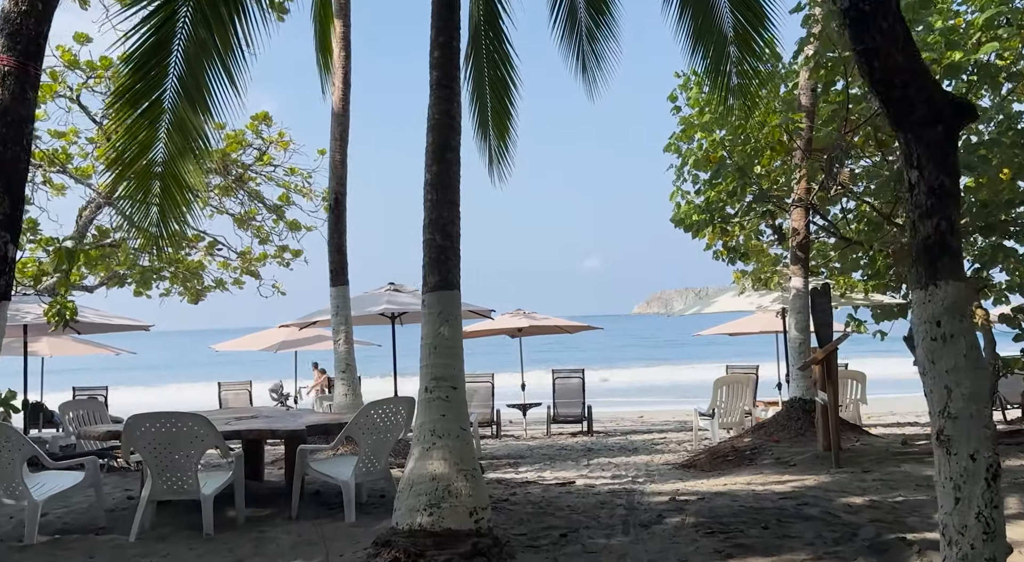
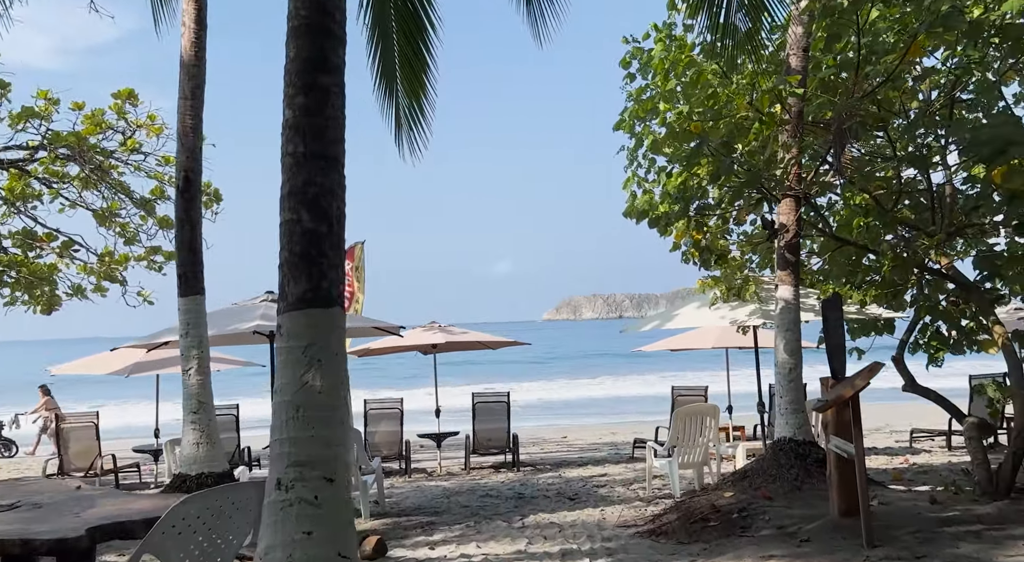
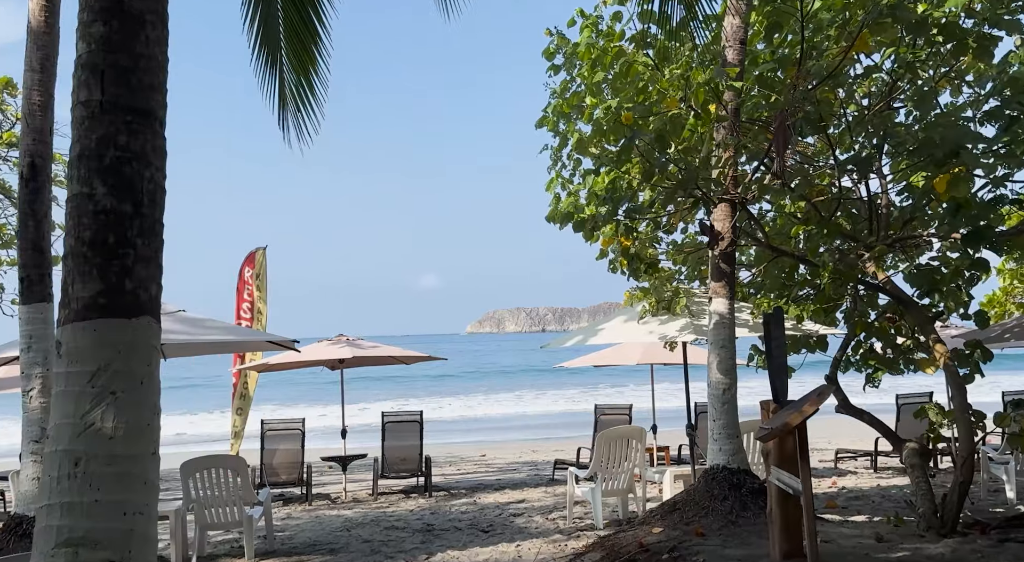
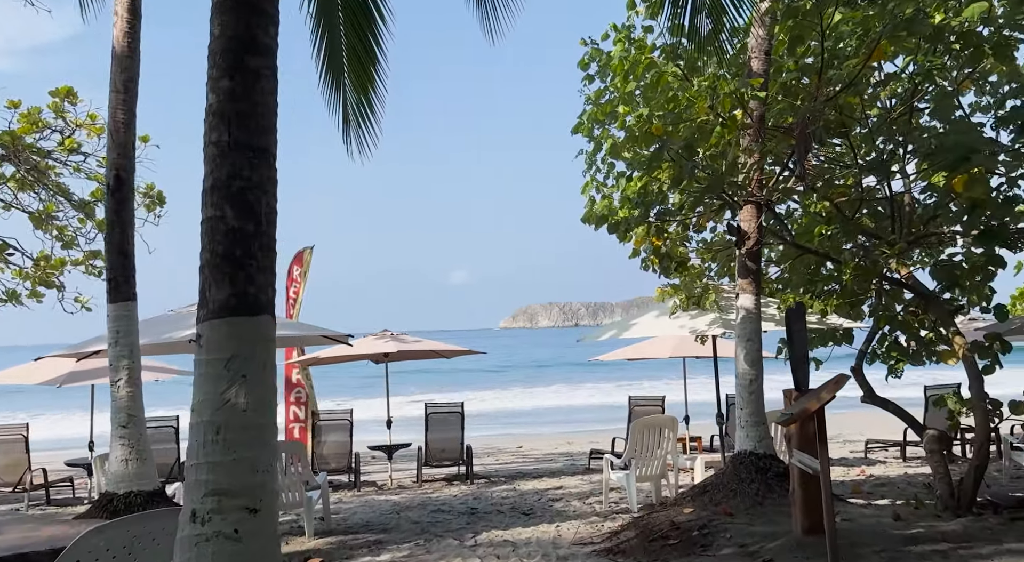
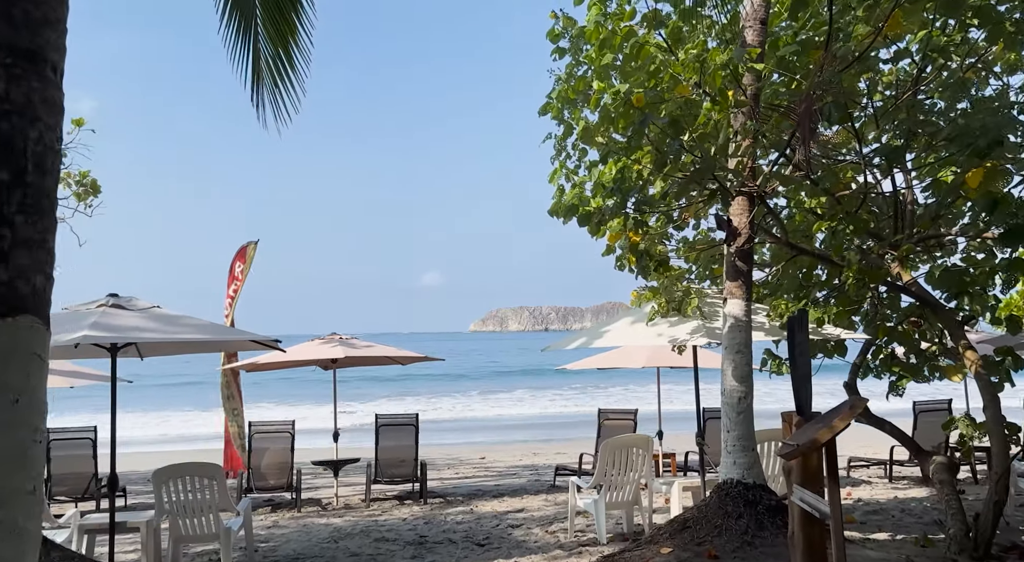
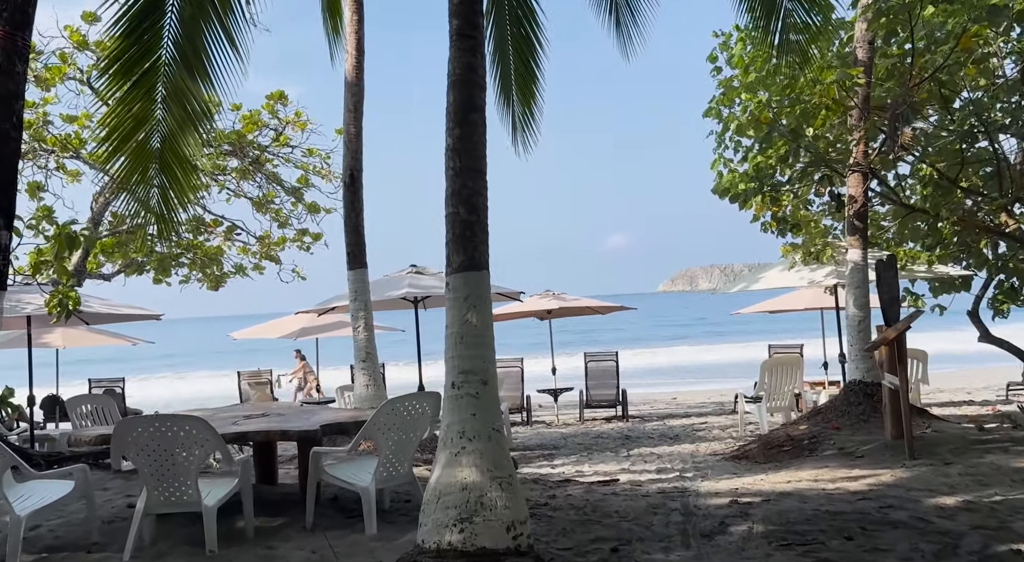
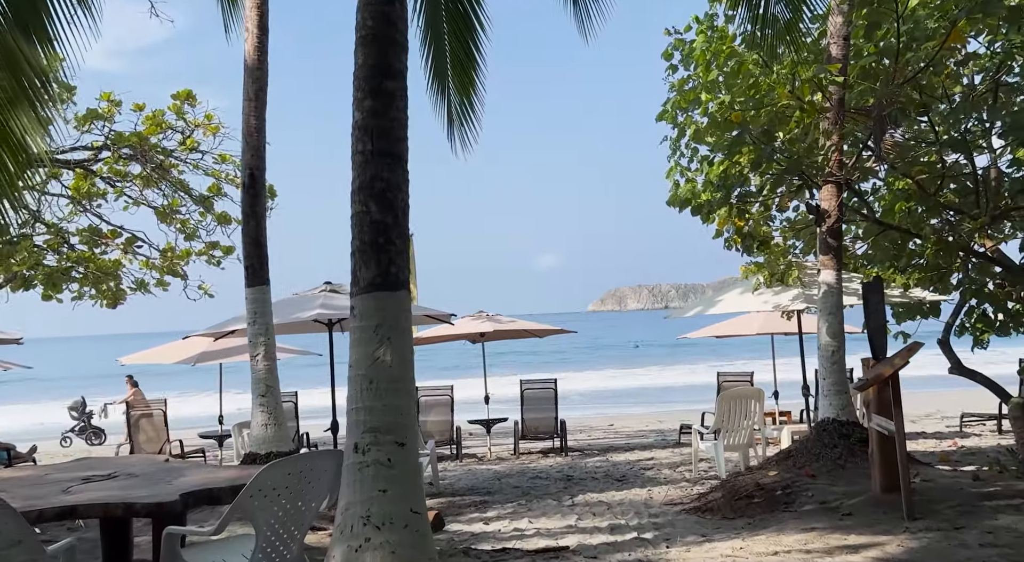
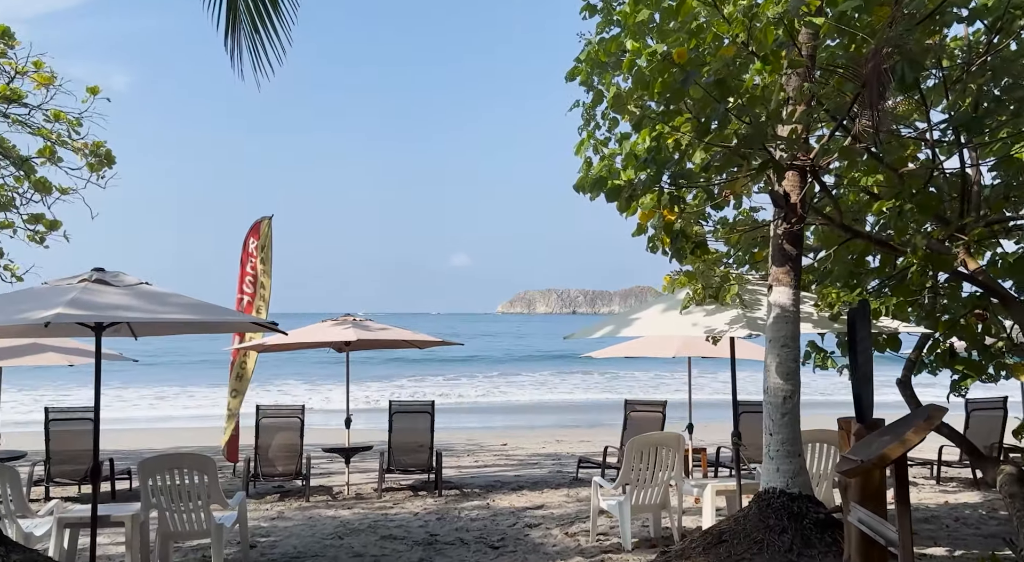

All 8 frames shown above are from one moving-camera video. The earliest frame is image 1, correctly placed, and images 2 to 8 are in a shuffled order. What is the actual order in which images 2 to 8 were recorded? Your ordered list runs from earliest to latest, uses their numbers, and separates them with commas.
6, 7, 2, 4, 3, 5, 8
